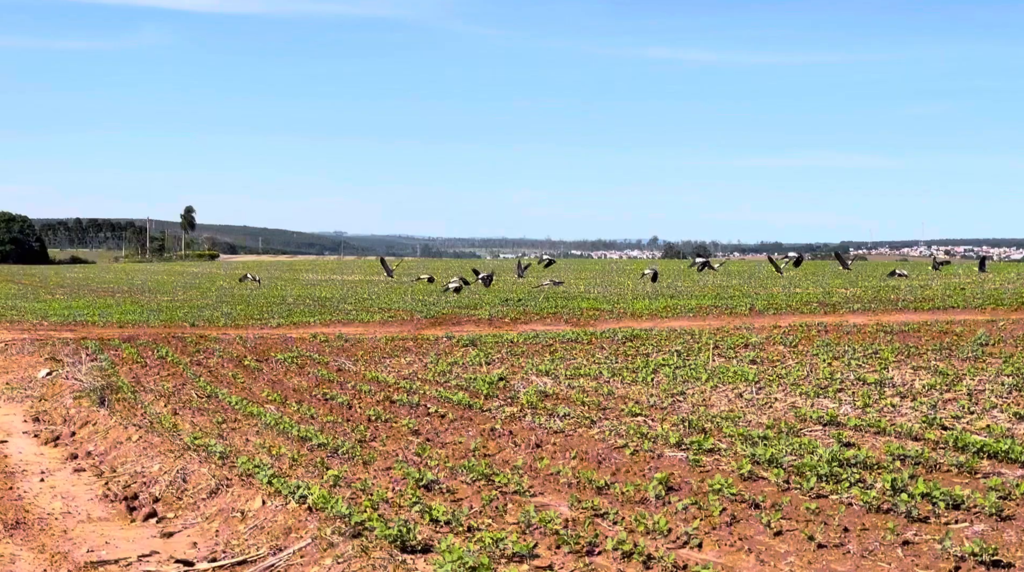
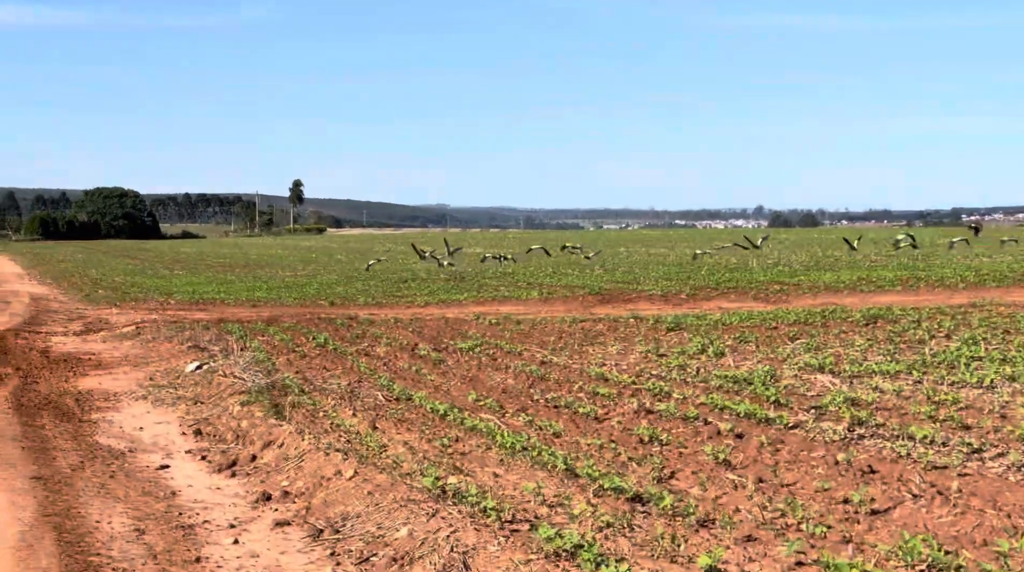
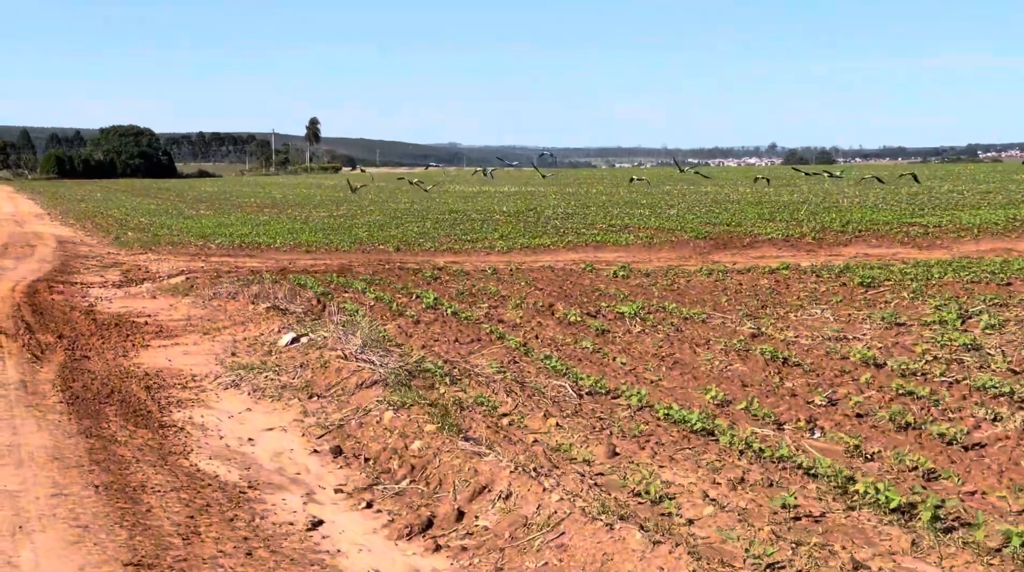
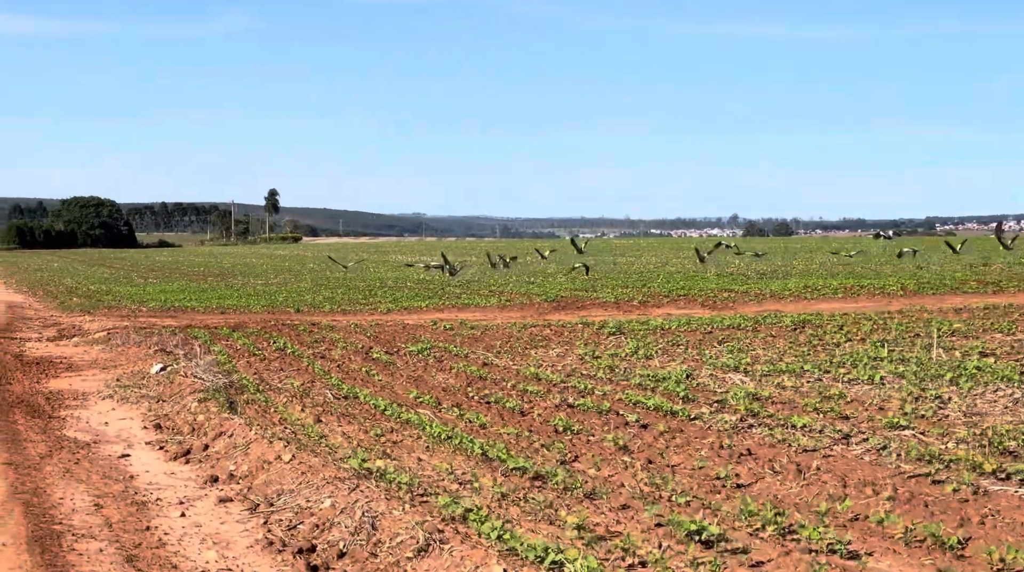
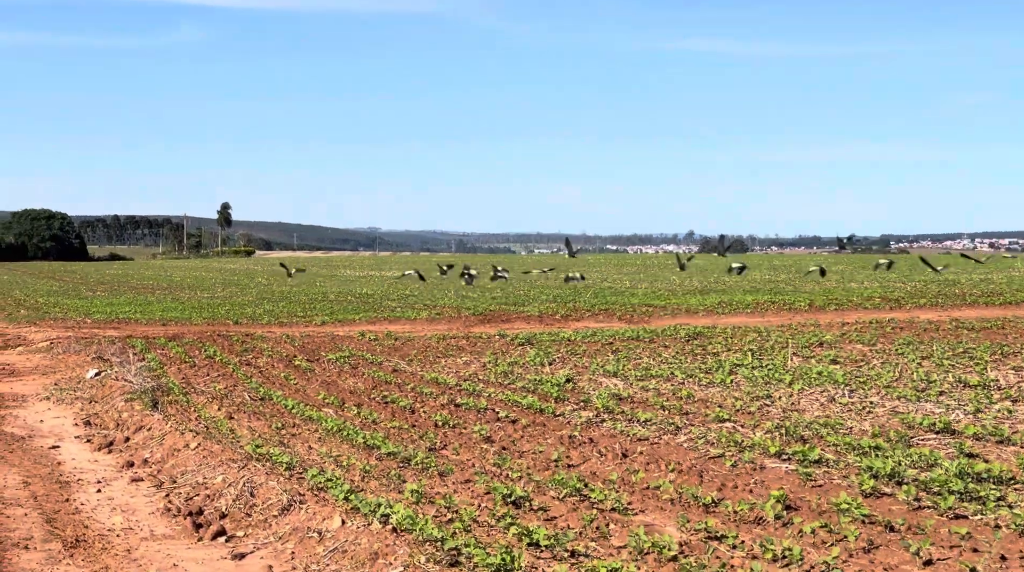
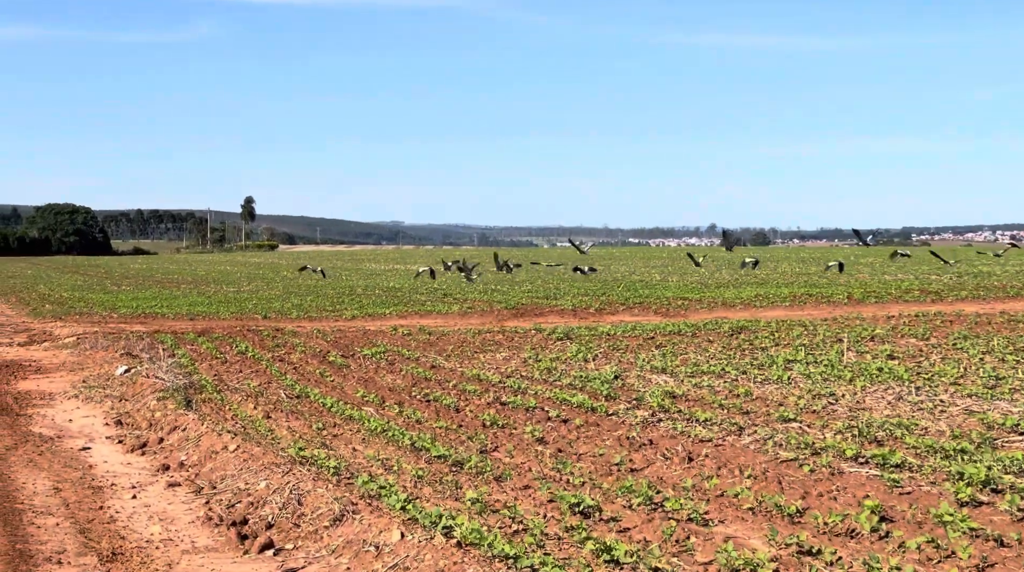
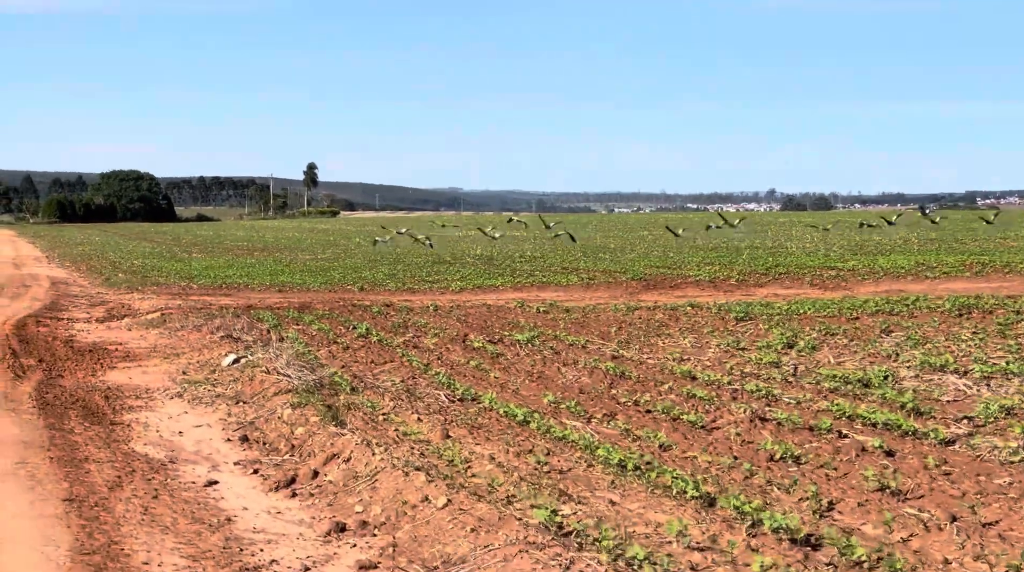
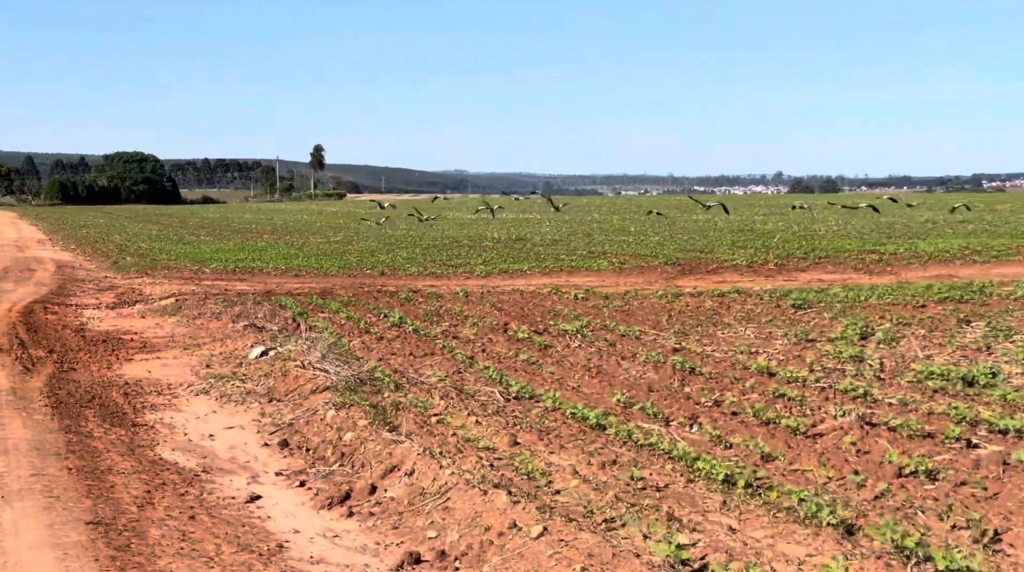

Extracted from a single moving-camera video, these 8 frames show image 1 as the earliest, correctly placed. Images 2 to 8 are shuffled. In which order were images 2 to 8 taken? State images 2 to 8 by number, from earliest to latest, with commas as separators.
5, 6, 4, 2, 7, 8, 3
